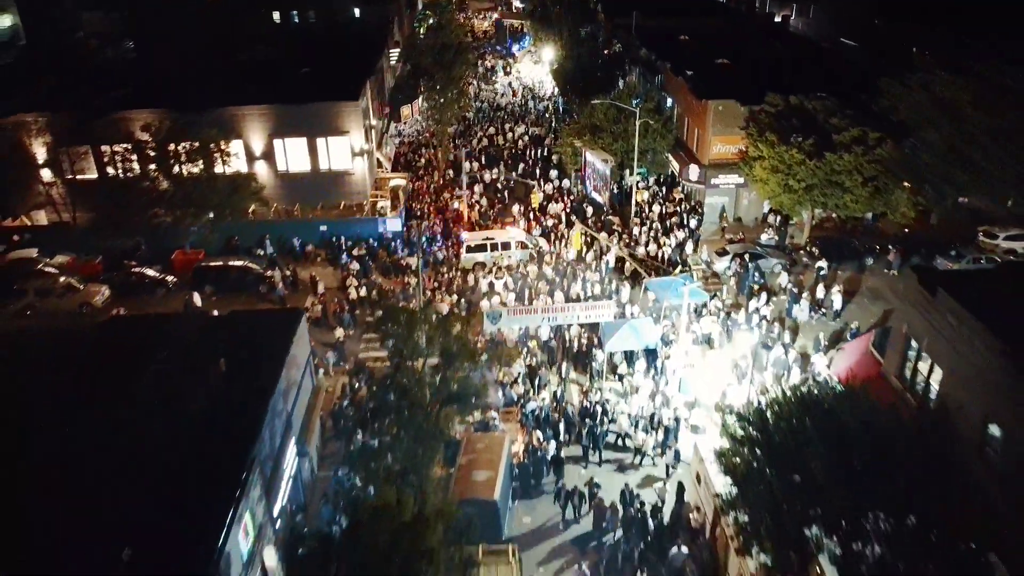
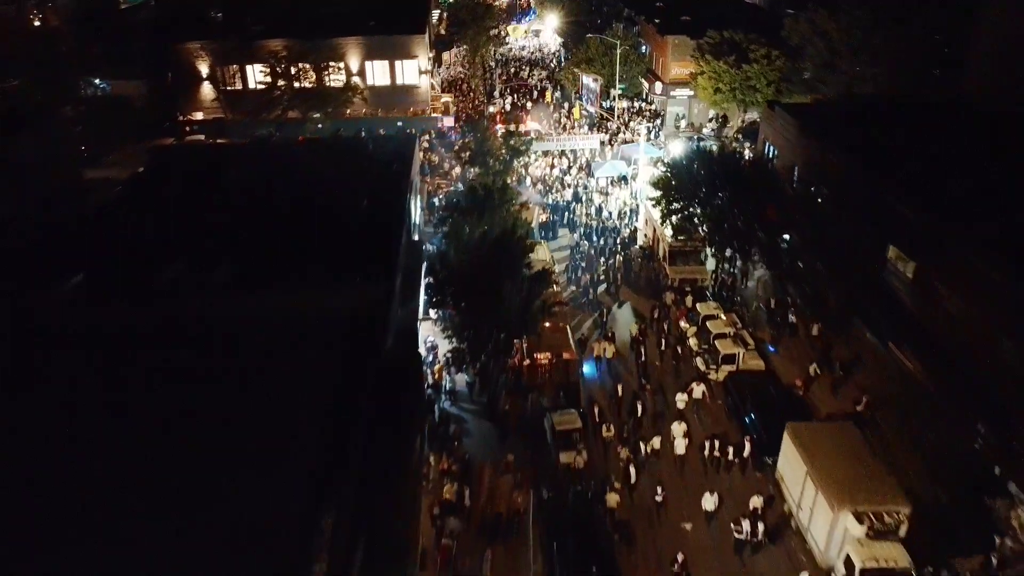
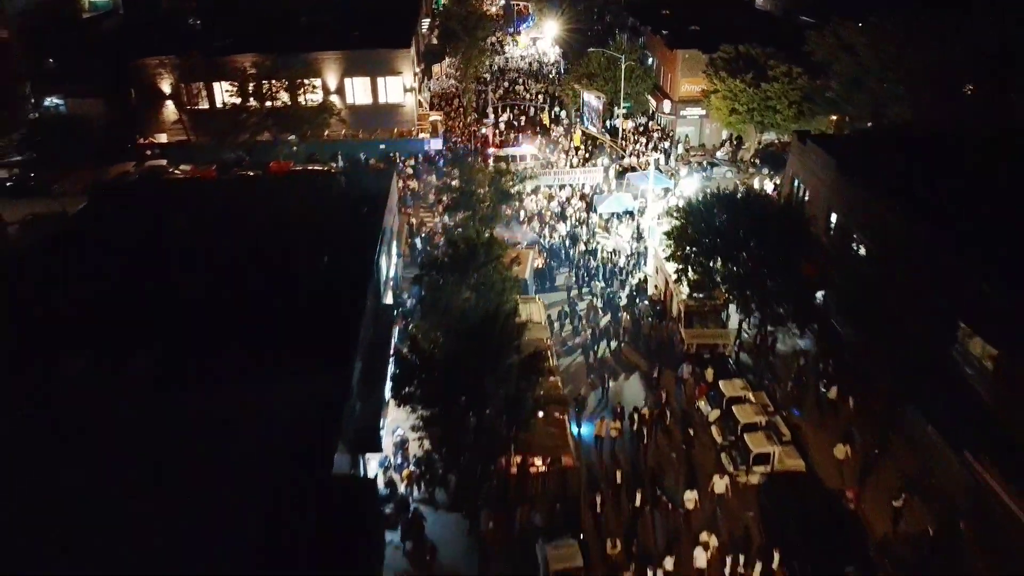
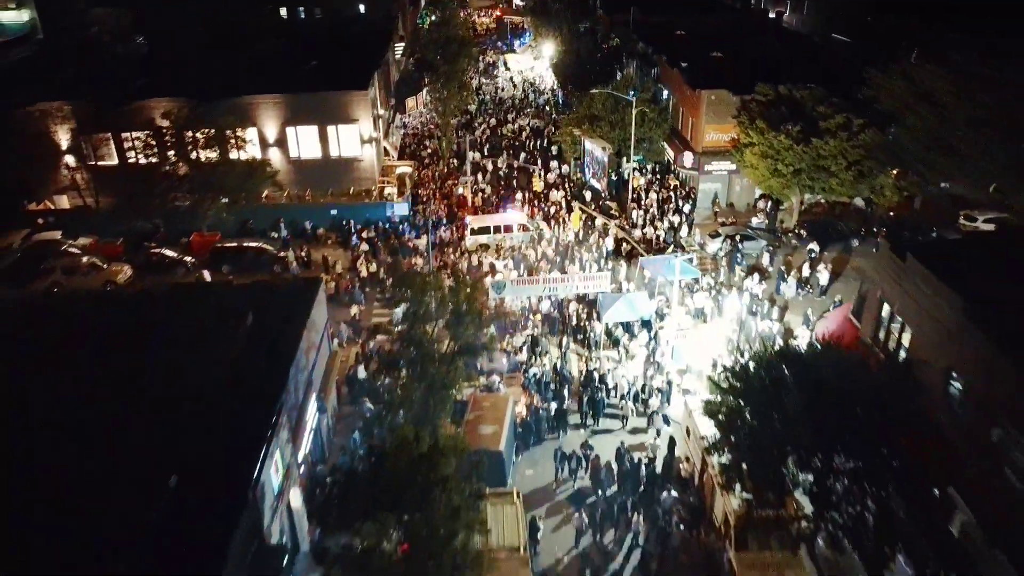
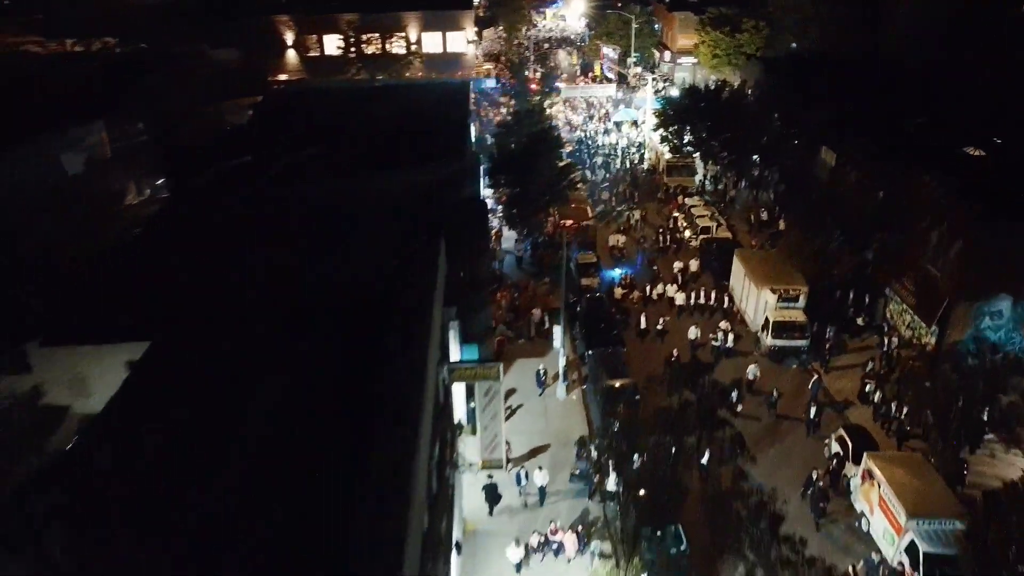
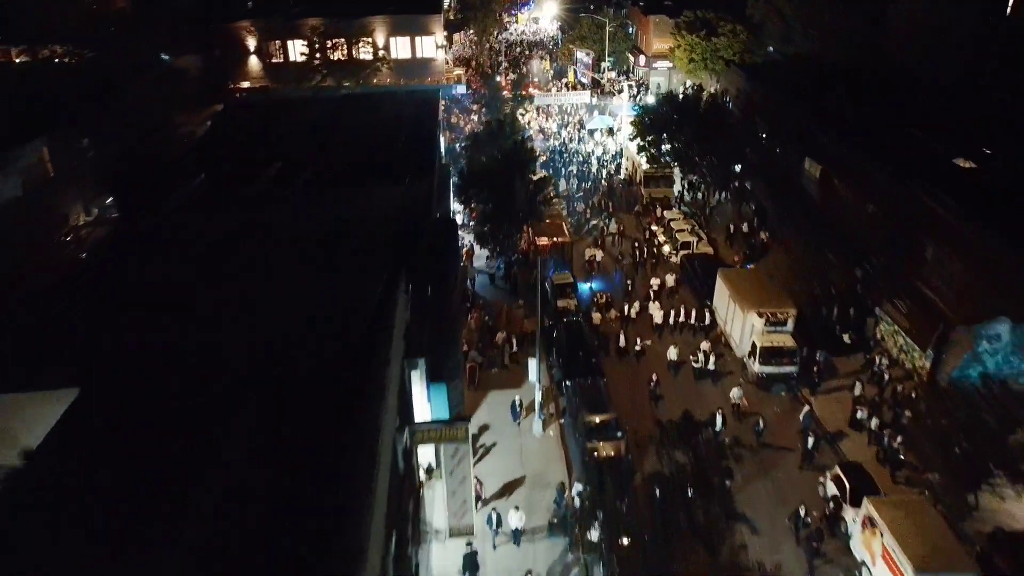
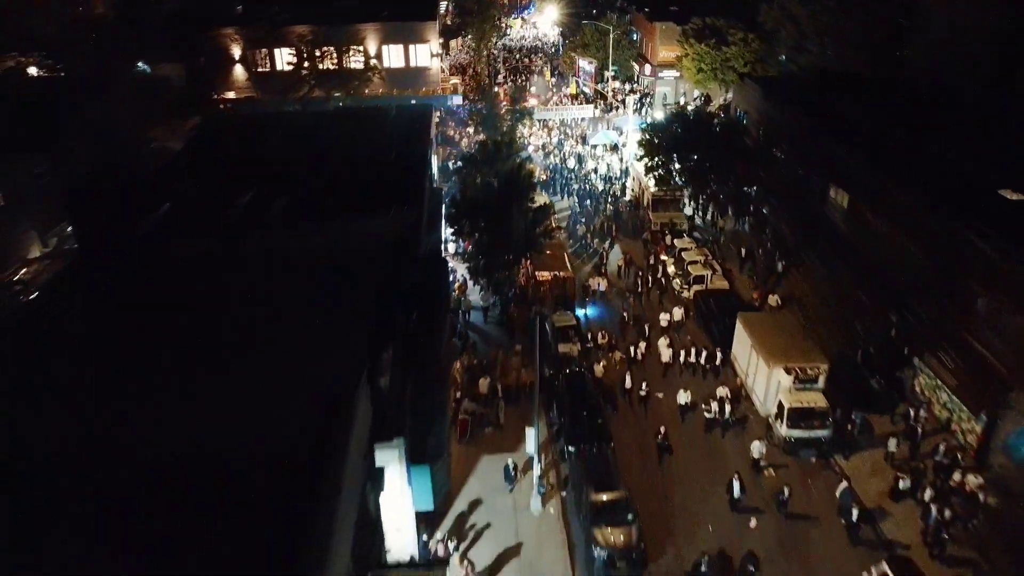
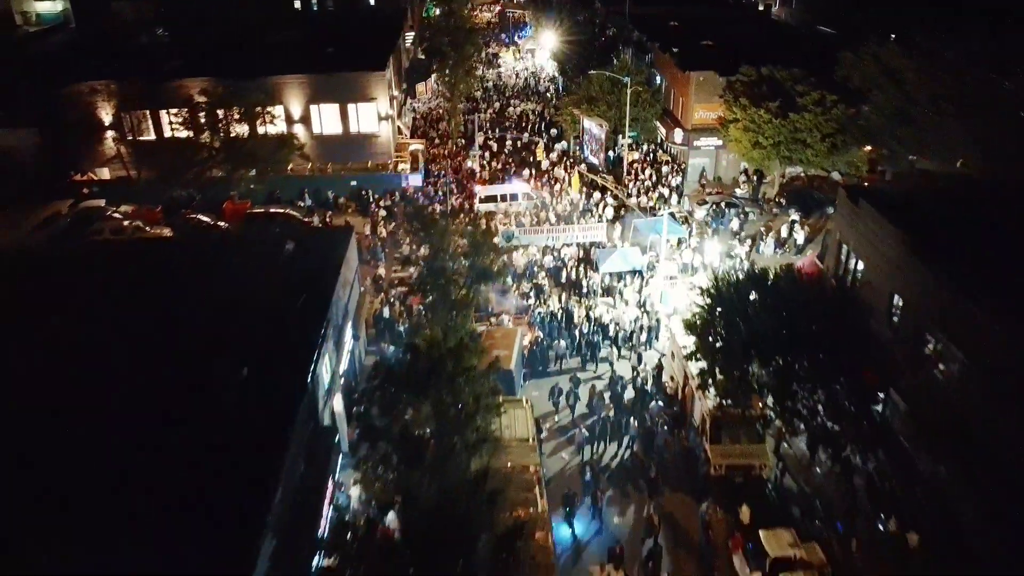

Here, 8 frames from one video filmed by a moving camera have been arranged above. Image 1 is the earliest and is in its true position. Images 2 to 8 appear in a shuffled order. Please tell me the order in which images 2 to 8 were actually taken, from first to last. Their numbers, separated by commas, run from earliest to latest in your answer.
4, 8, 3, 2, 7, 6, 5
